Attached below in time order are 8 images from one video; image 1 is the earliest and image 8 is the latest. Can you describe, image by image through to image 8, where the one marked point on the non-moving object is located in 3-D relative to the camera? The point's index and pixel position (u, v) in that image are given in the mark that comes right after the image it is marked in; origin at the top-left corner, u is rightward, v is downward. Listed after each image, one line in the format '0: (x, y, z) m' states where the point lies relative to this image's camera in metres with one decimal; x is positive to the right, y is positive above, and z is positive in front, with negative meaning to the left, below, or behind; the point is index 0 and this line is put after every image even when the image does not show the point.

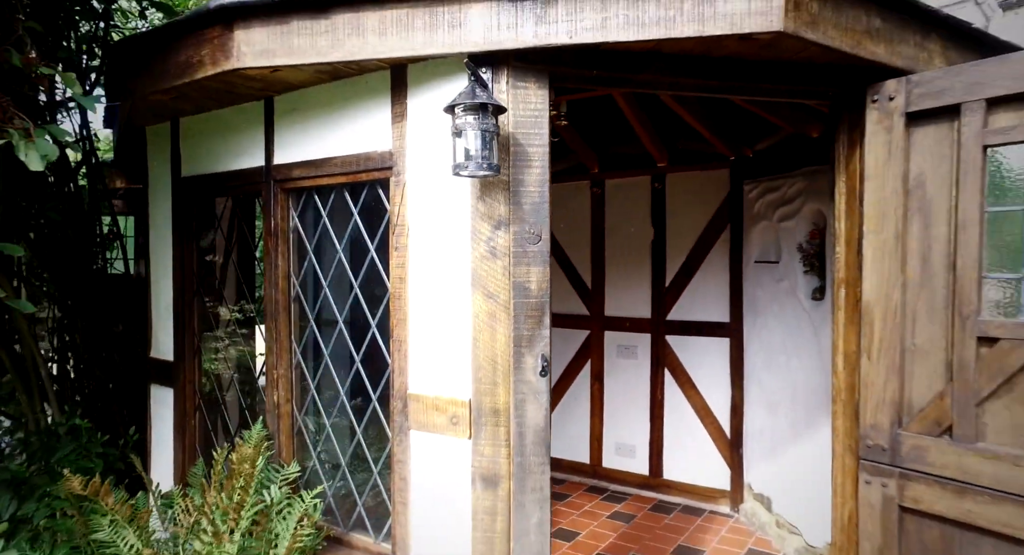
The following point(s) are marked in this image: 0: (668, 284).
0: (+1.1, 0.0, +5.0) m
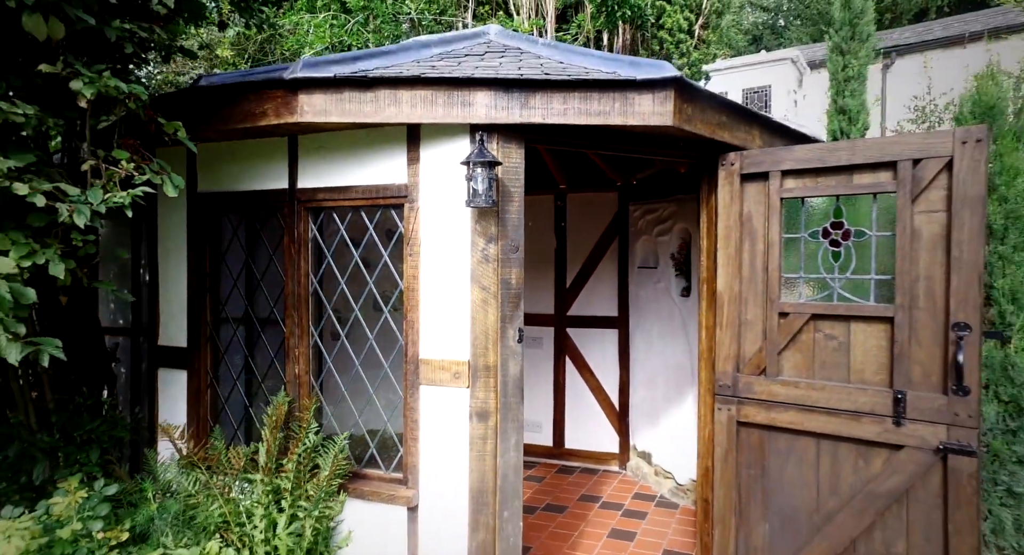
0: (+0.5, 0.0, +6.2) m
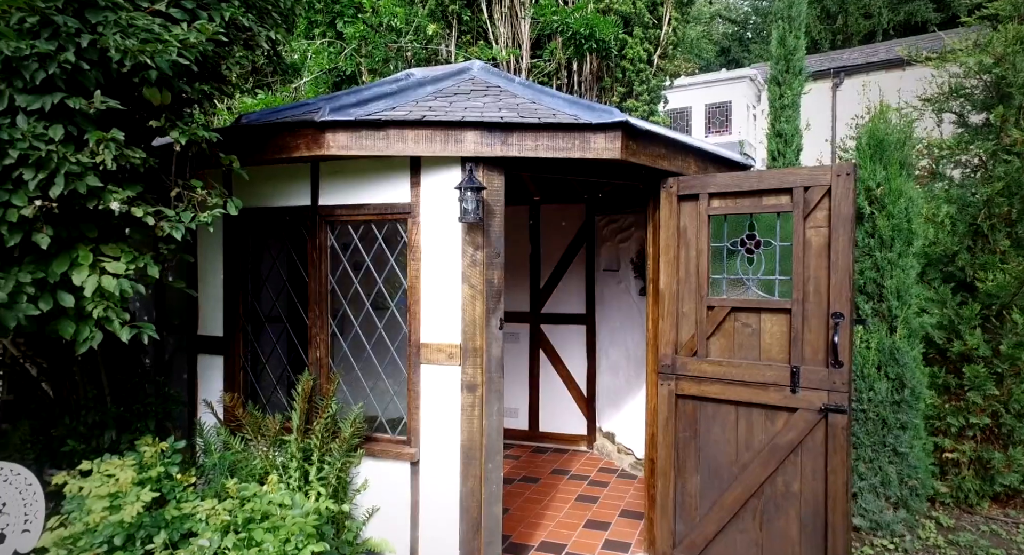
0: (+0.3, -0.1, +7.0) m
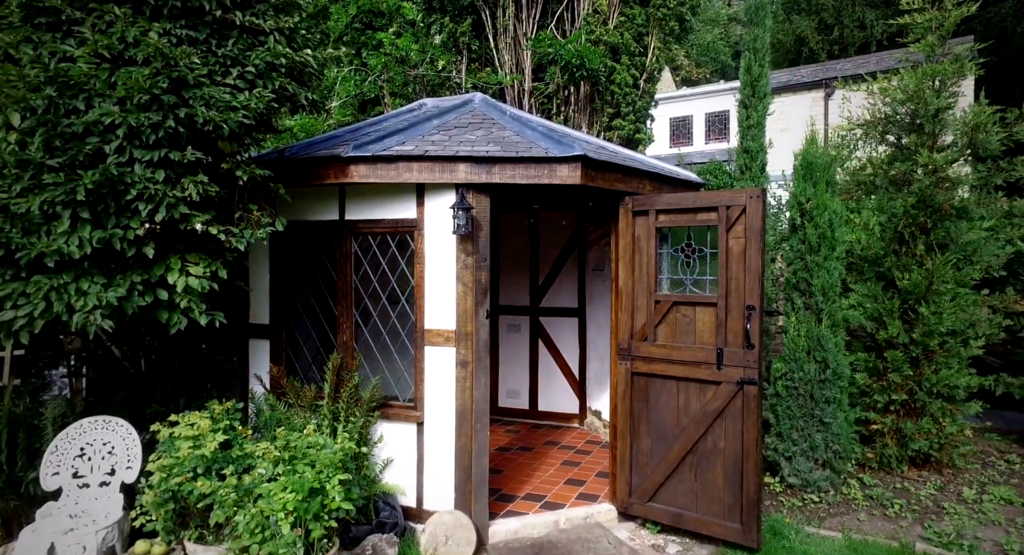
0: (+0.3, -0.1, +8.0) m
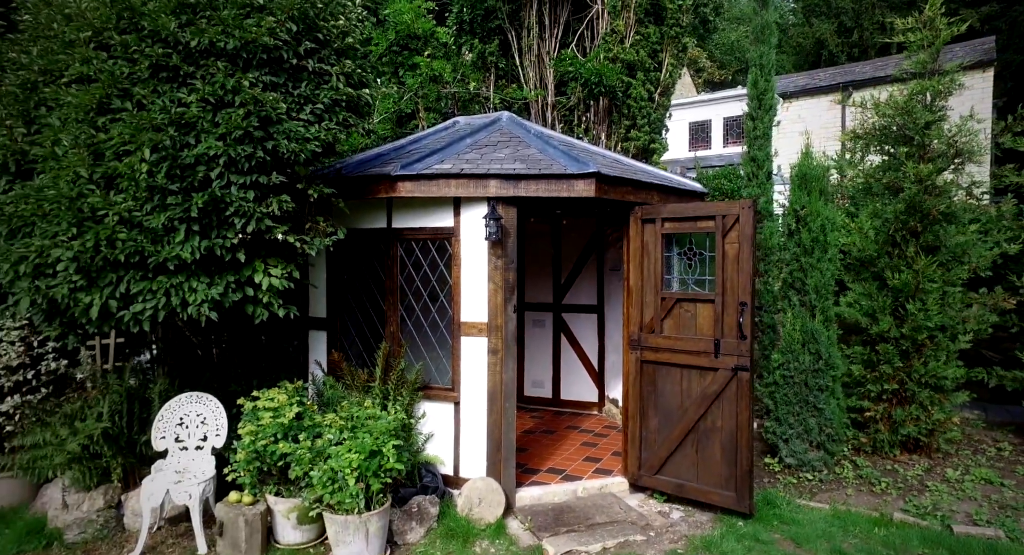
0: (+0.6, 0.0, +8.8) m
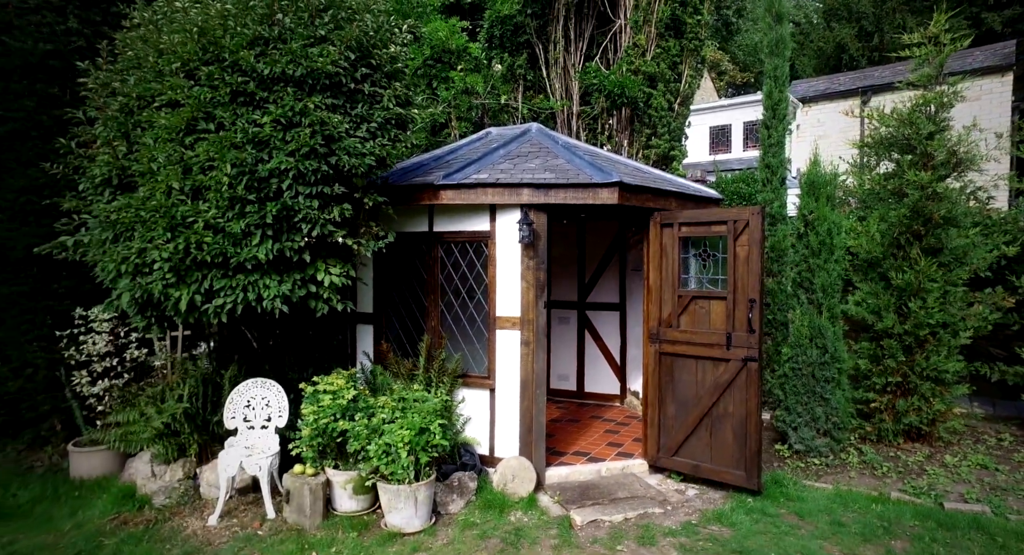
0: (+0.9, 0.0, +9.4) m
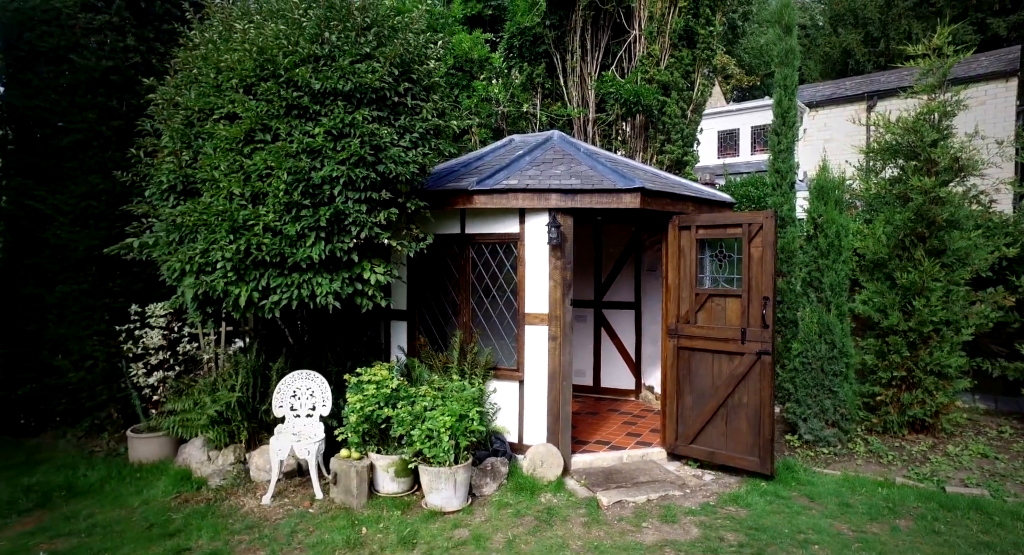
0: (+1.2, 0.0, +9.8) m
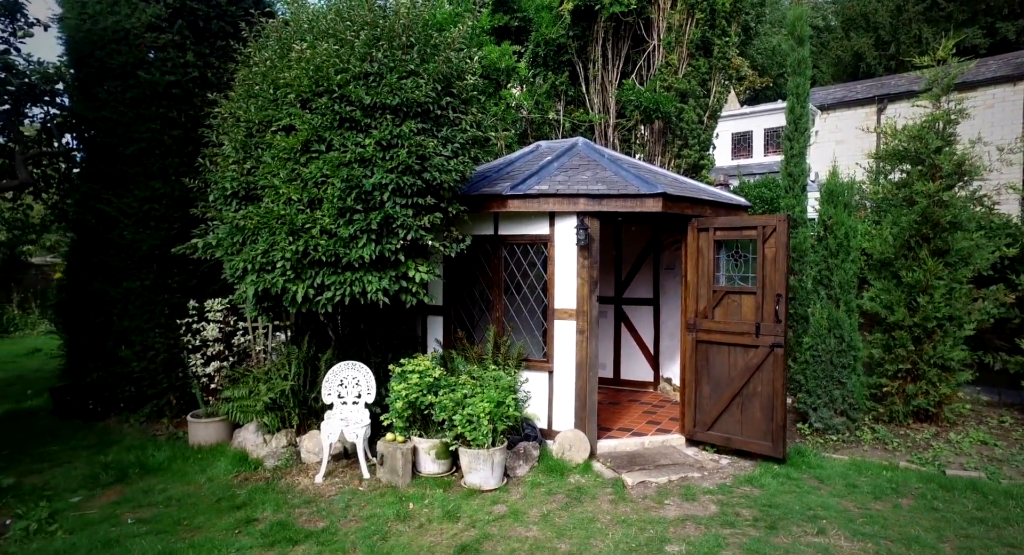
0: (+1.6, 0.0, +10.3) m
